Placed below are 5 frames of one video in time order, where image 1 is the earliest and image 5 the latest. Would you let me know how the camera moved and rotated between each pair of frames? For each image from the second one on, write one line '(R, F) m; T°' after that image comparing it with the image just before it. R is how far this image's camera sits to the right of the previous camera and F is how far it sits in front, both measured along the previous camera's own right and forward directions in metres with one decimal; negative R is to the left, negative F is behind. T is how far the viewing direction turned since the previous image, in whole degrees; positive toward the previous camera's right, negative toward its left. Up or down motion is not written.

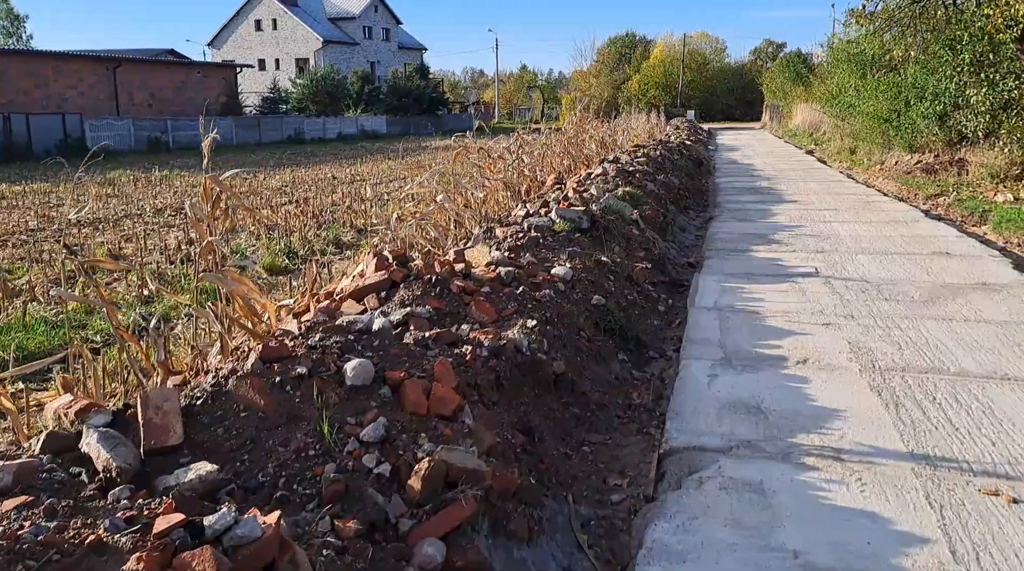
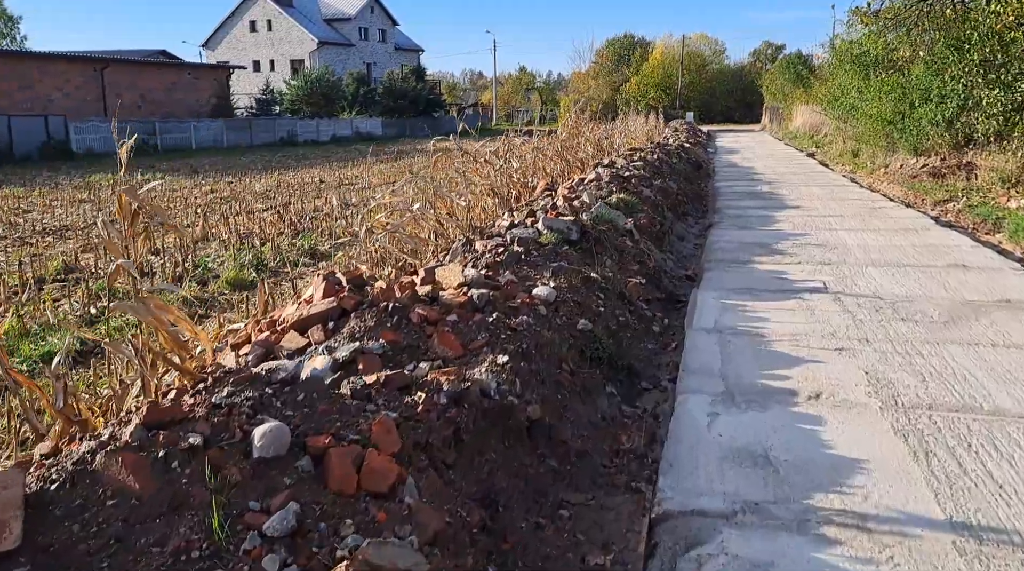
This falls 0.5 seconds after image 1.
(+0.1, +0.4) m; 0°
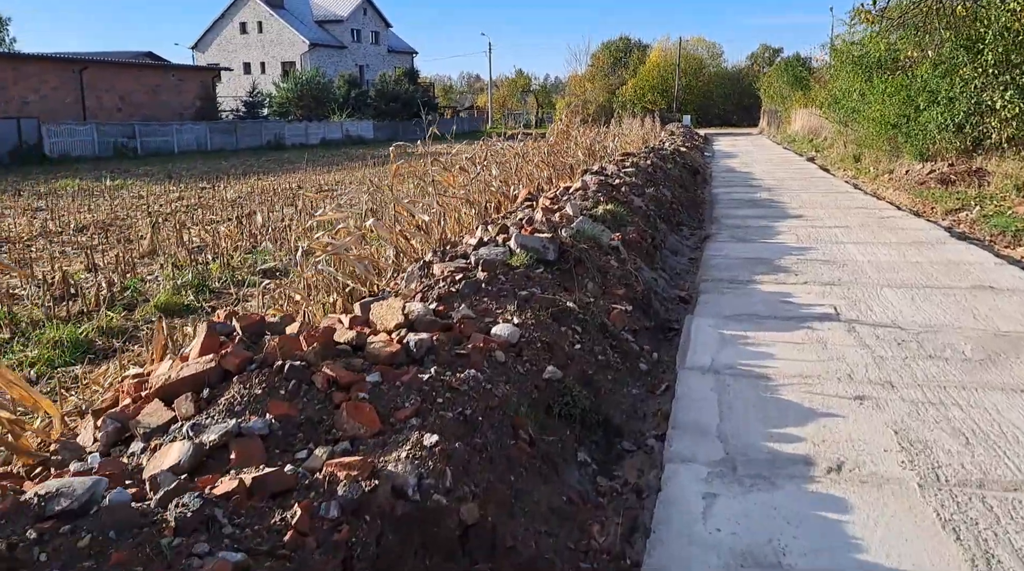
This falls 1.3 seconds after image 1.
(+0.2, +0.7) m; 0°
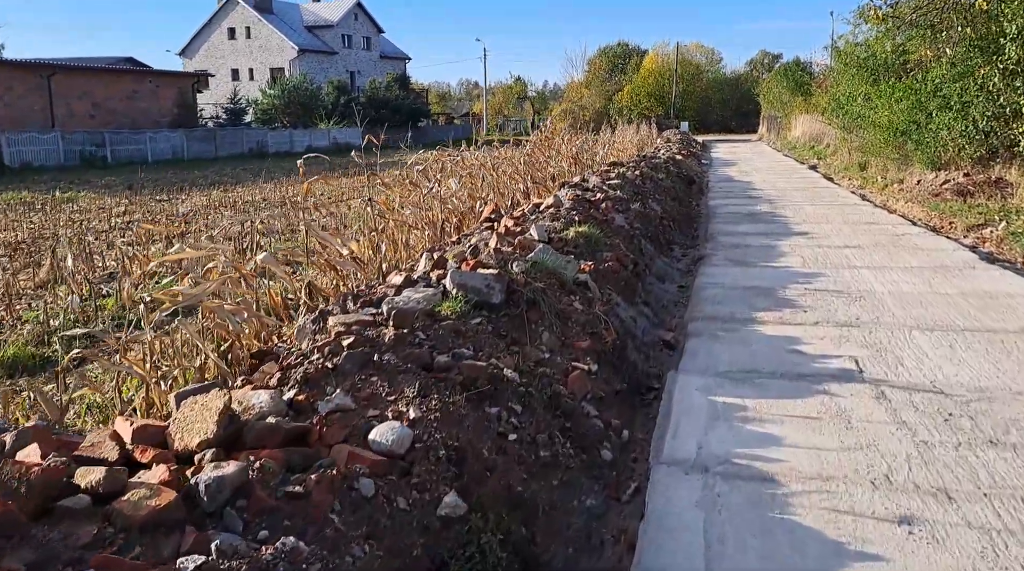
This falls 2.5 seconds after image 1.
(+0.3, +1.0) m; 0°
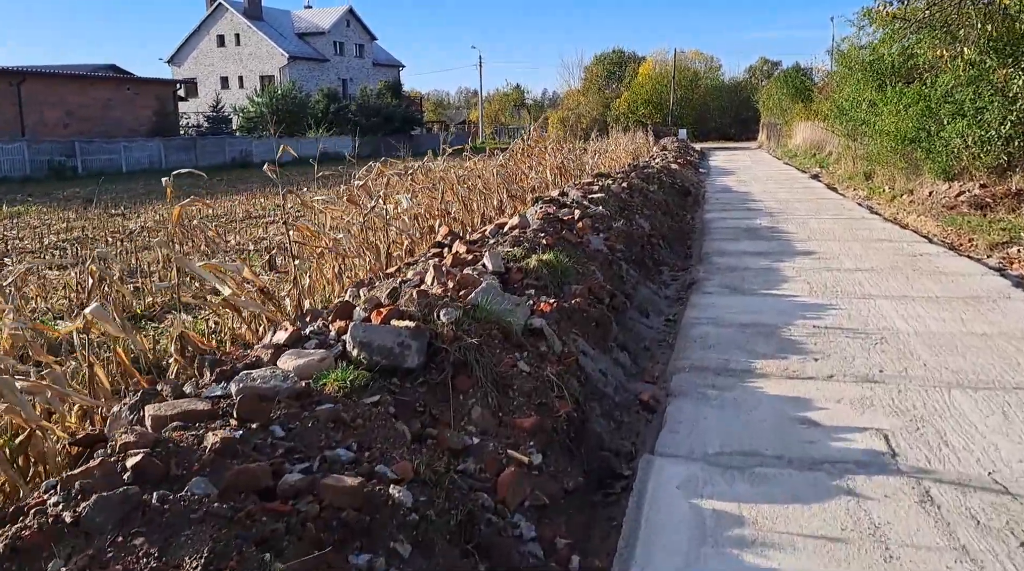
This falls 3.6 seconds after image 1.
(+0.3, +0.9) m; 0°
